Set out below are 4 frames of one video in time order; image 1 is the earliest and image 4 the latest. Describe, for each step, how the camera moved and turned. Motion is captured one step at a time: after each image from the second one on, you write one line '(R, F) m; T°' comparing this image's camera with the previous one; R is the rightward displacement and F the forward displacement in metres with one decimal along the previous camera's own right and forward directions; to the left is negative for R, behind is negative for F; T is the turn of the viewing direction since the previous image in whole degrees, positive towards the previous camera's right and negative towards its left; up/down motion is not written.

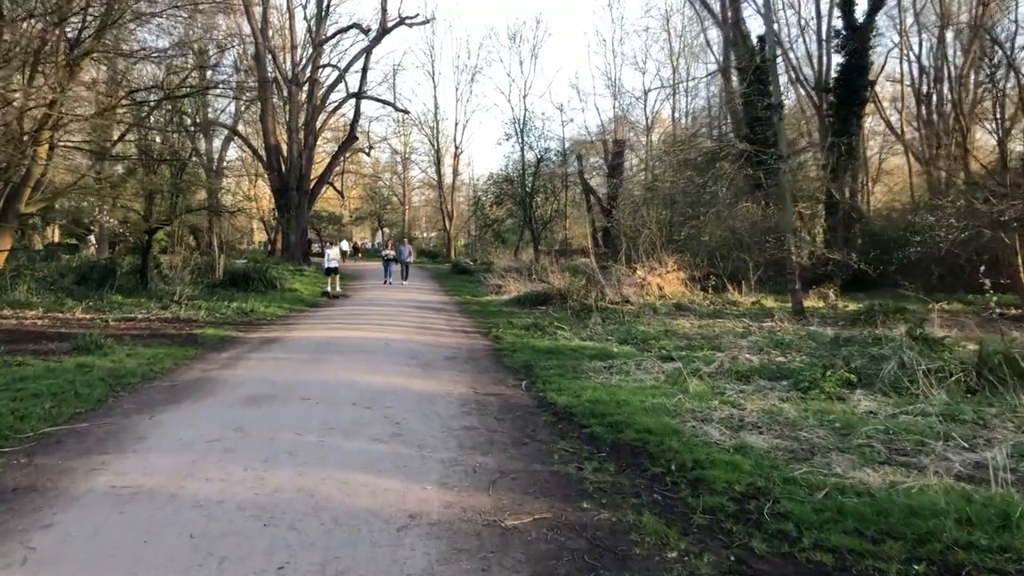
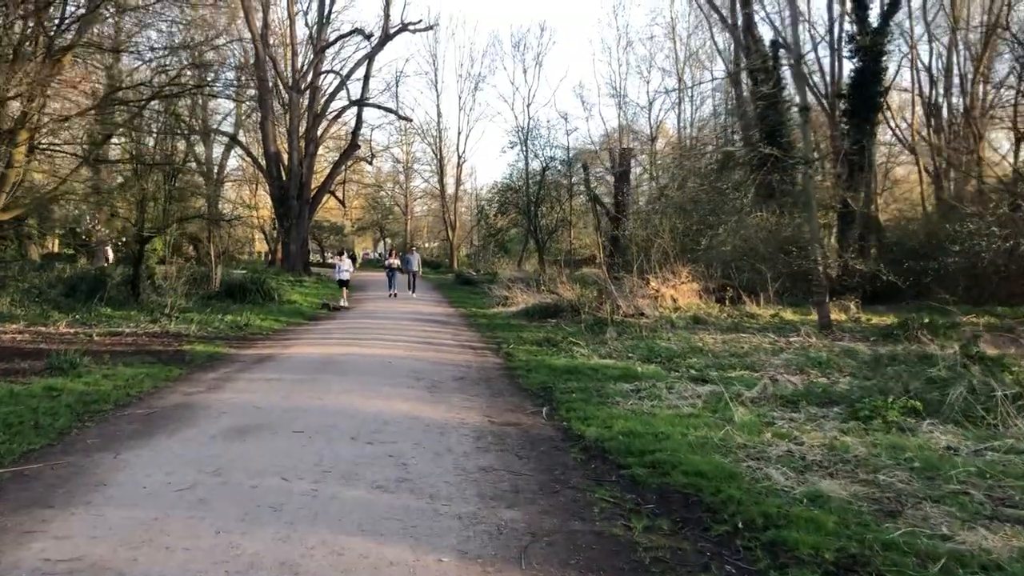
(-0.1, +0.8) m; 0°
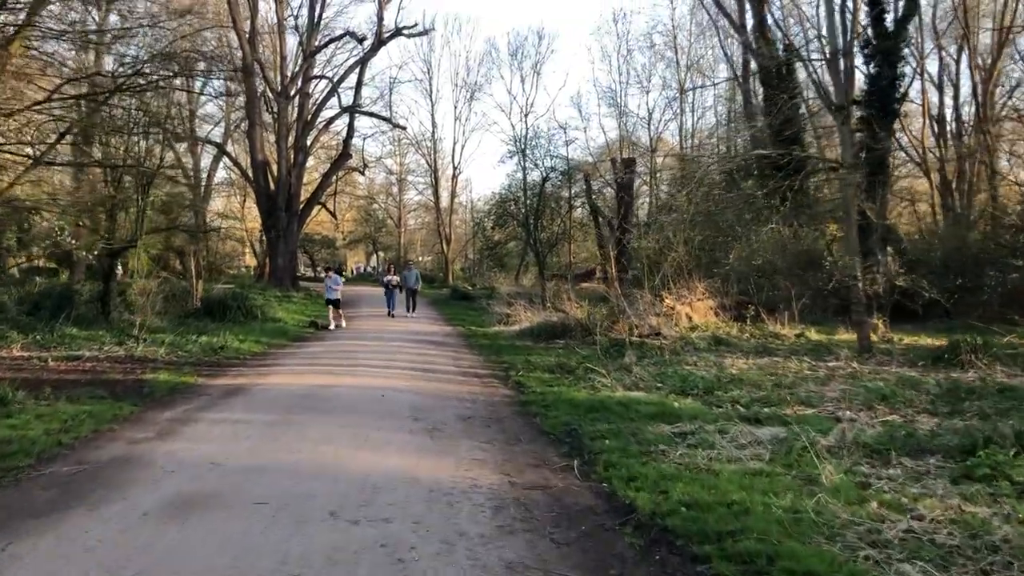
(-0.2, +1.3) m; 0°
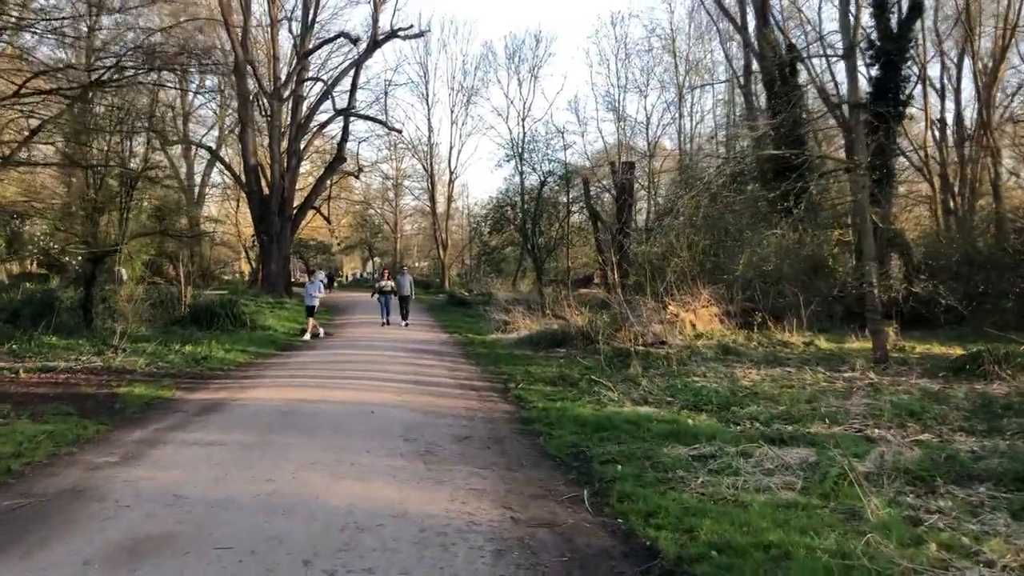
(0.0, +0.6) m; 0°
